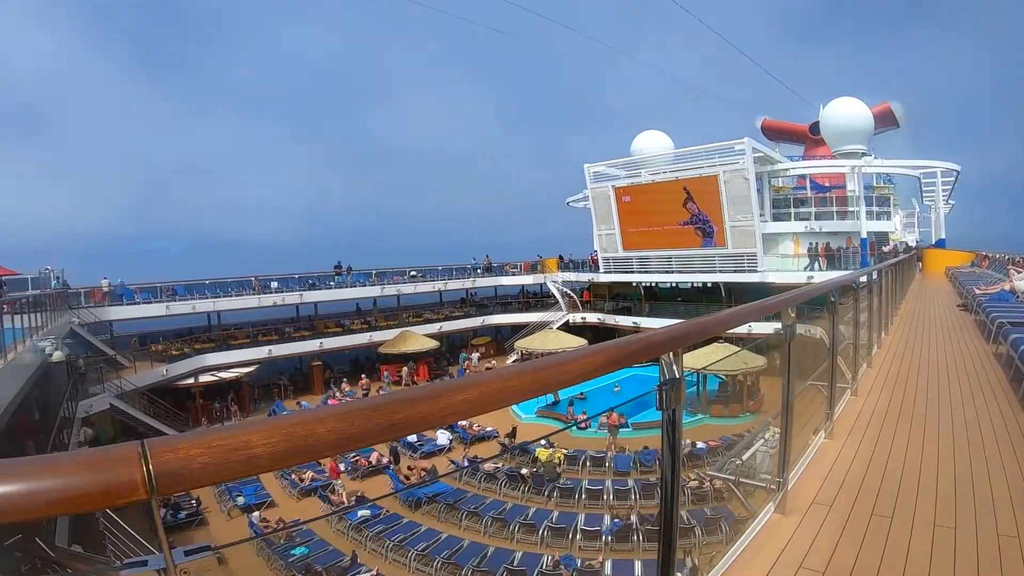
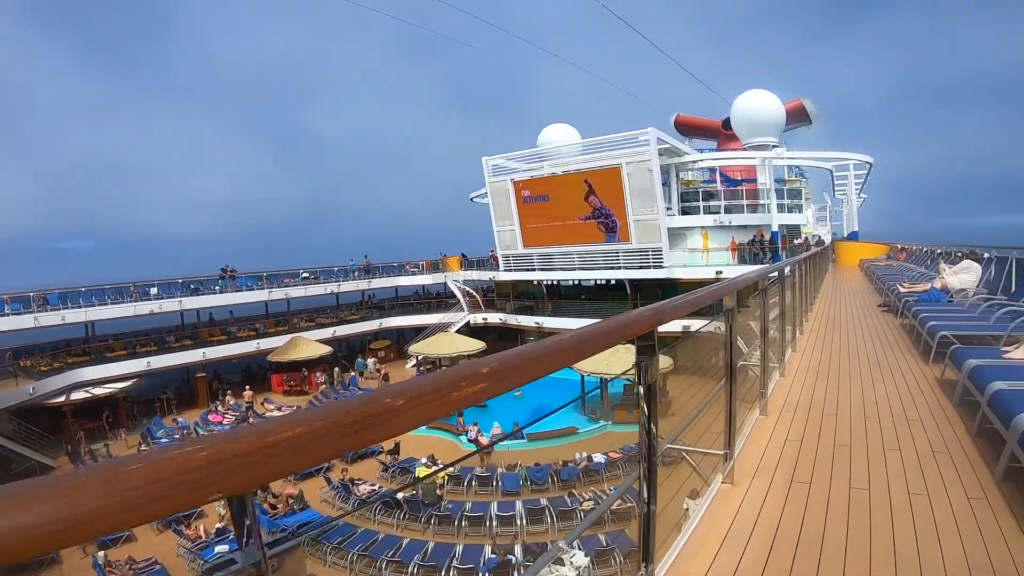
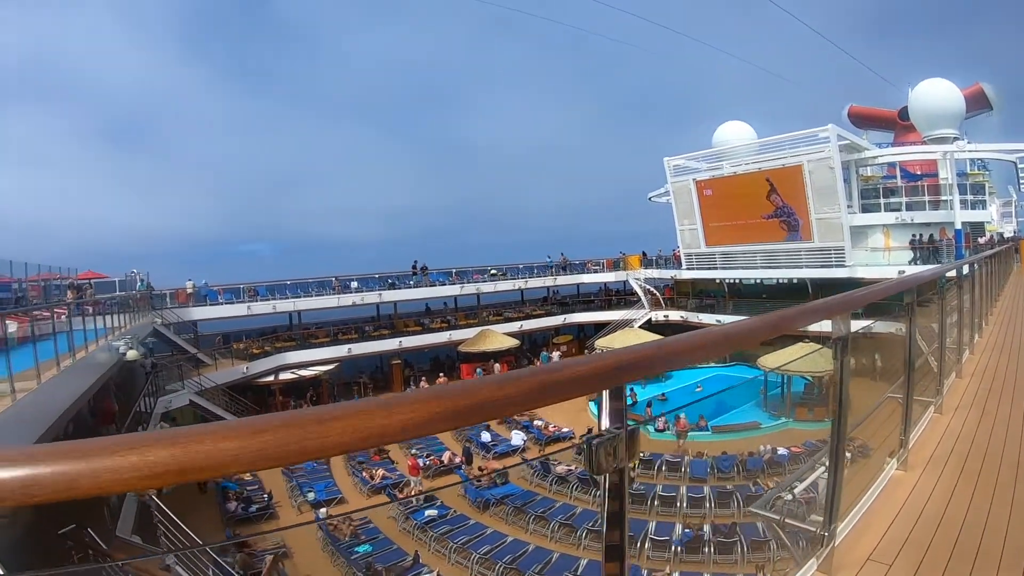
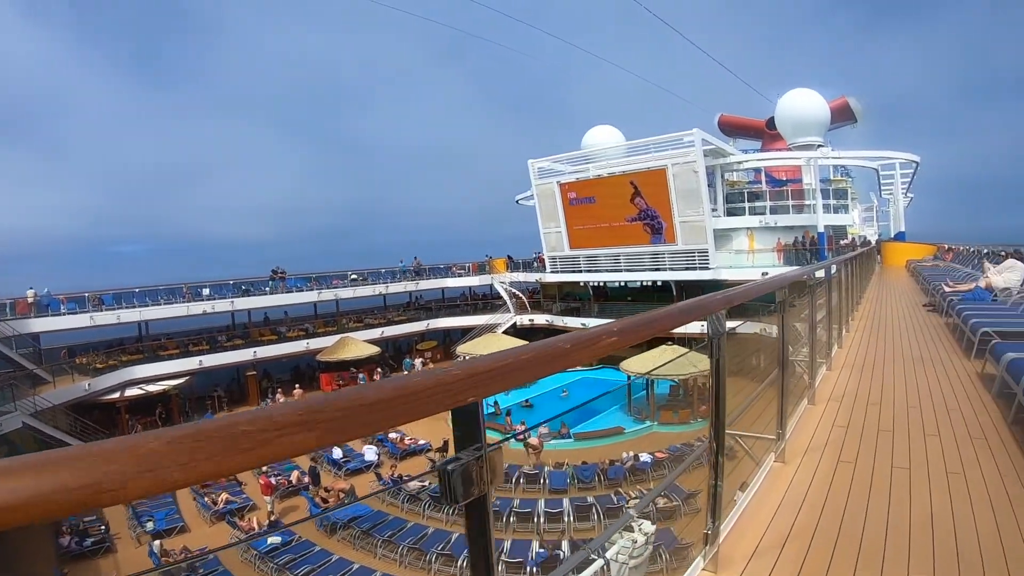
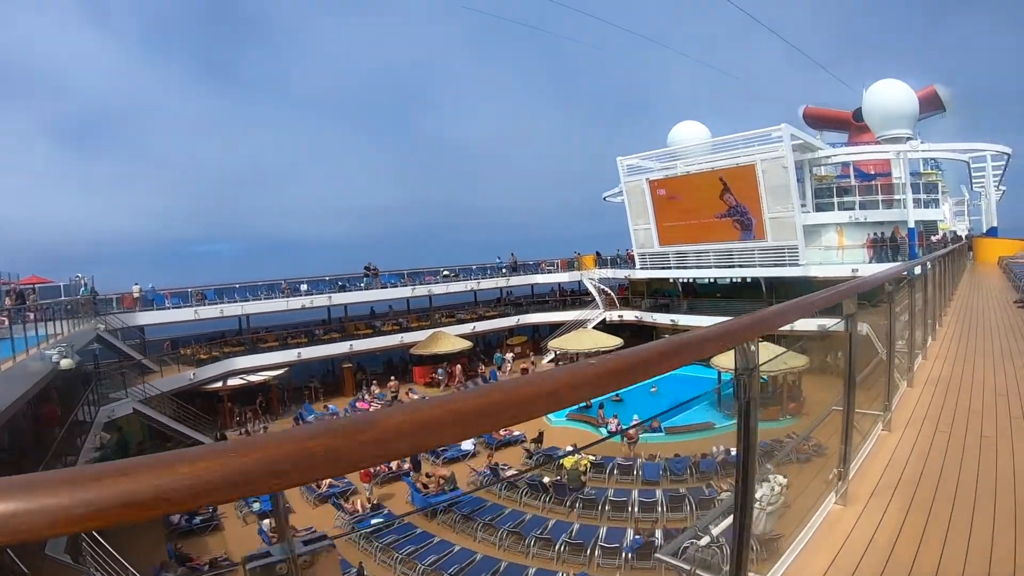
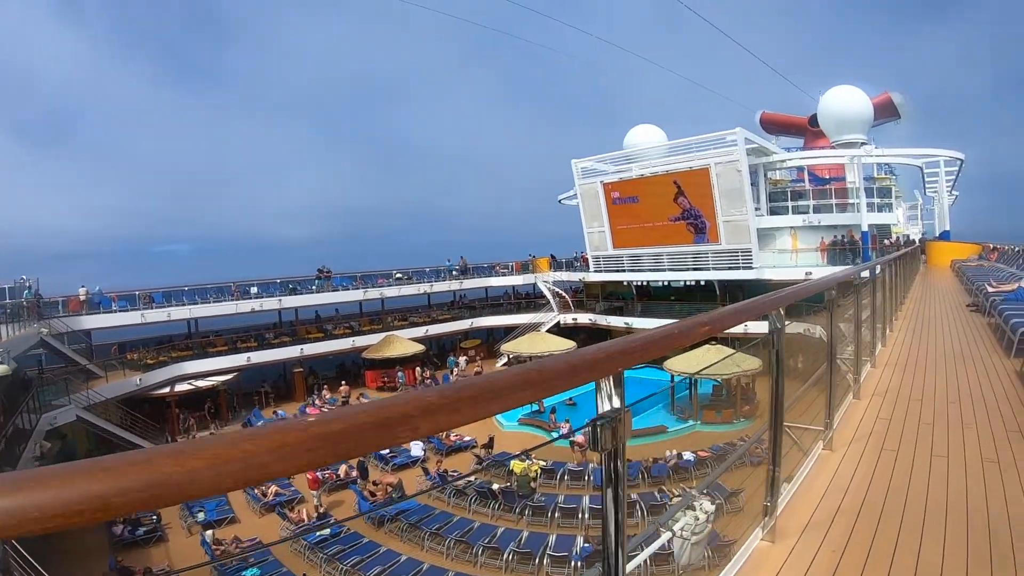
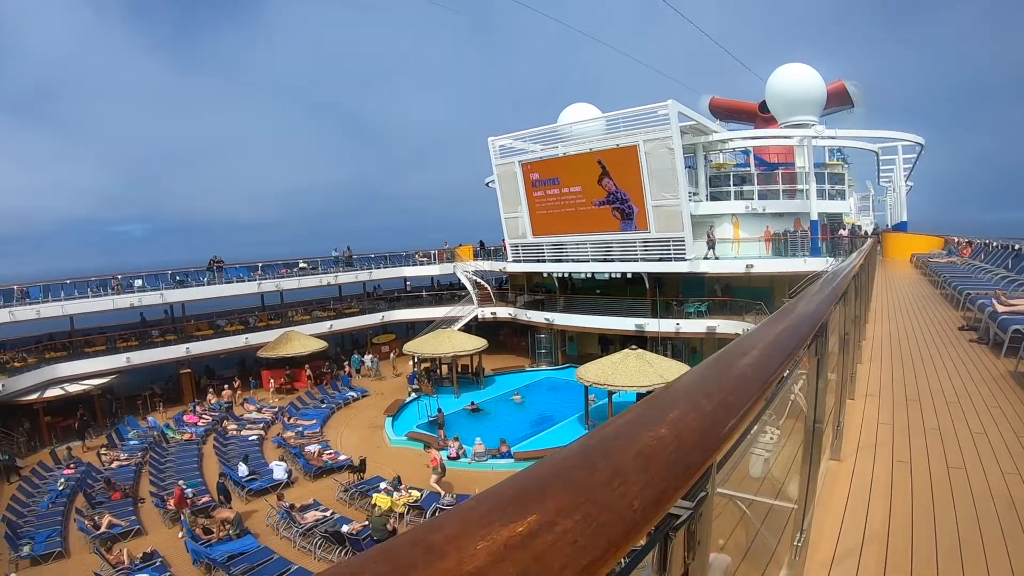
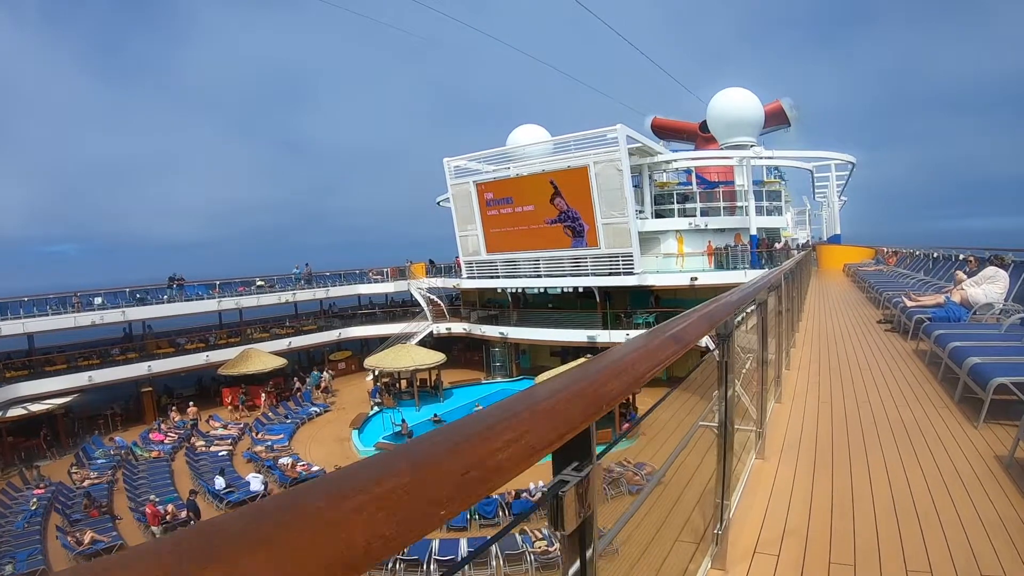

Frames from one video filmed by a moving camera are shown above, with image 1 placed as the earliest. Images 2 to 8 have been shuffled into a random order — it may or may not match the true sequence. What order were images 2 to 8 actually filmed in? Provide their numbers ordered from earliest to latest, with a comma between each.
3, 5, 6, 4, 2, 8, 7
